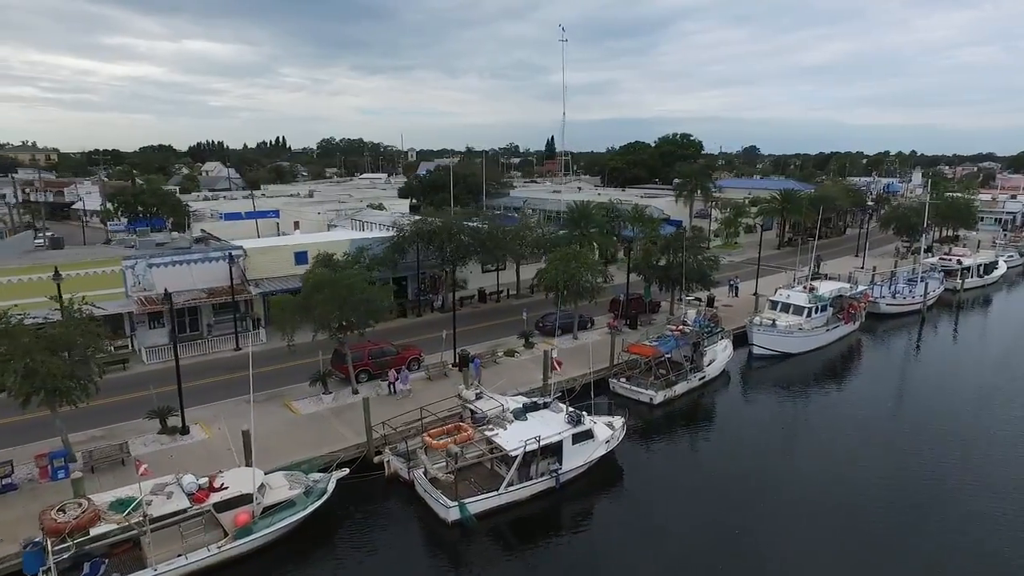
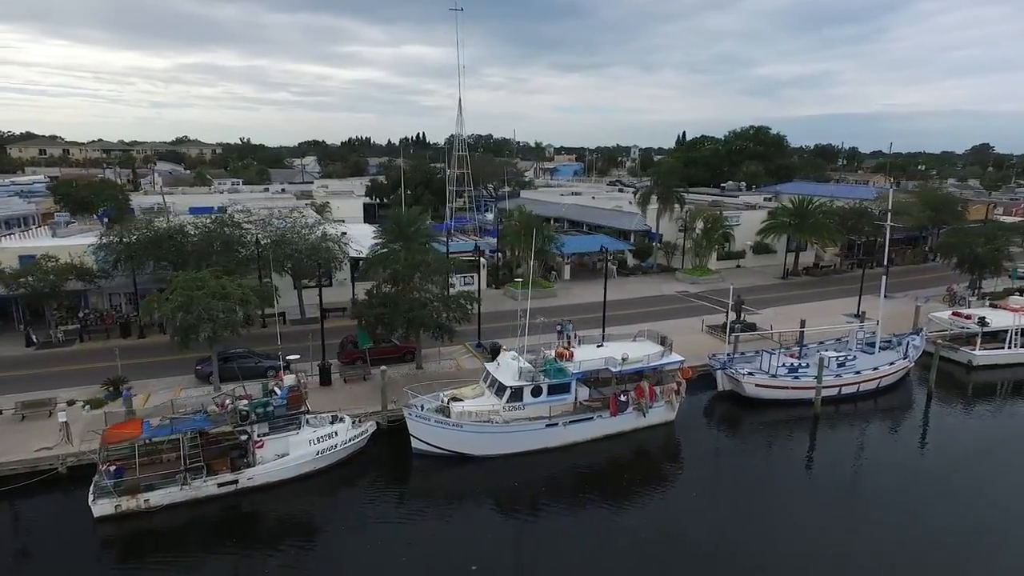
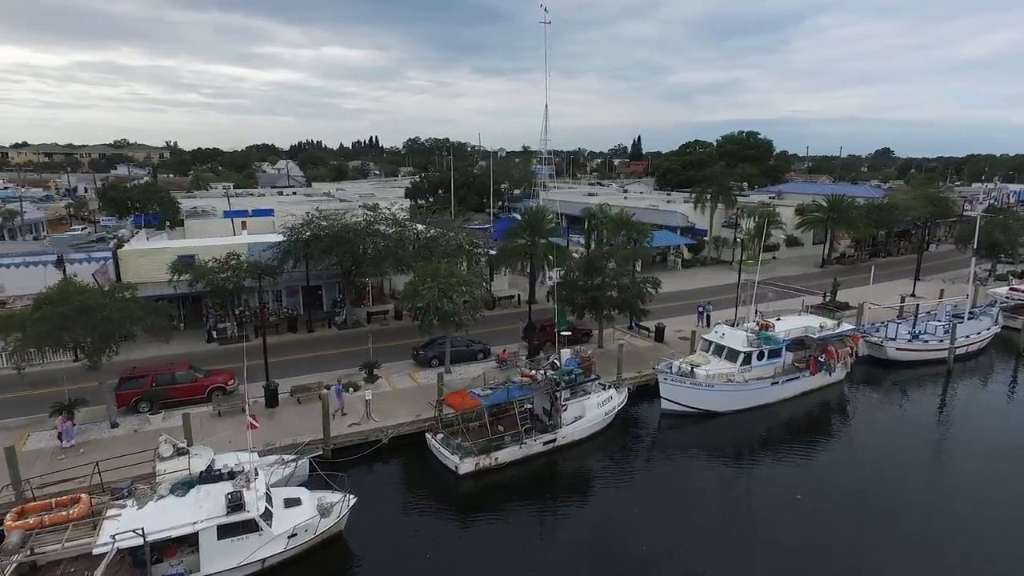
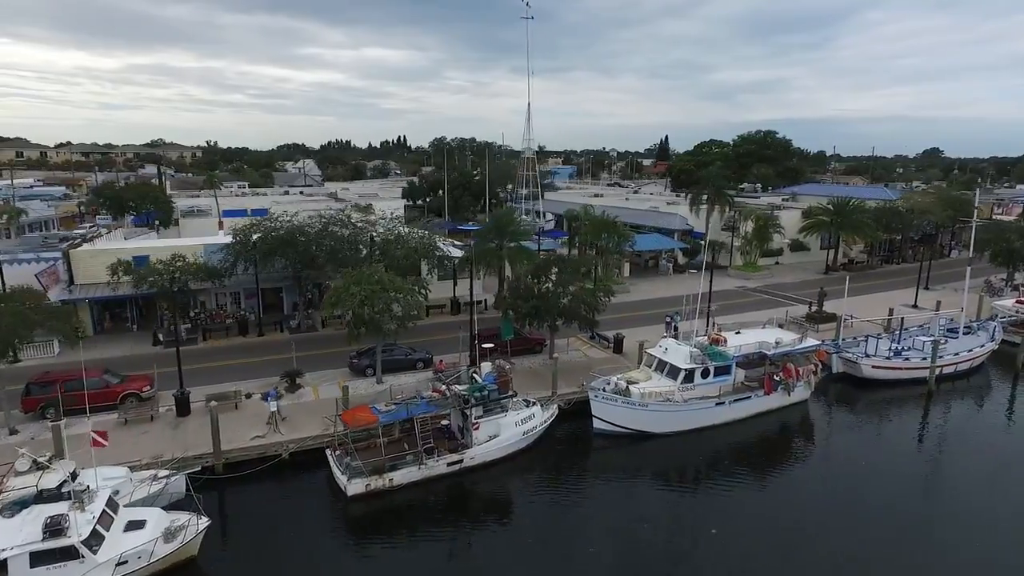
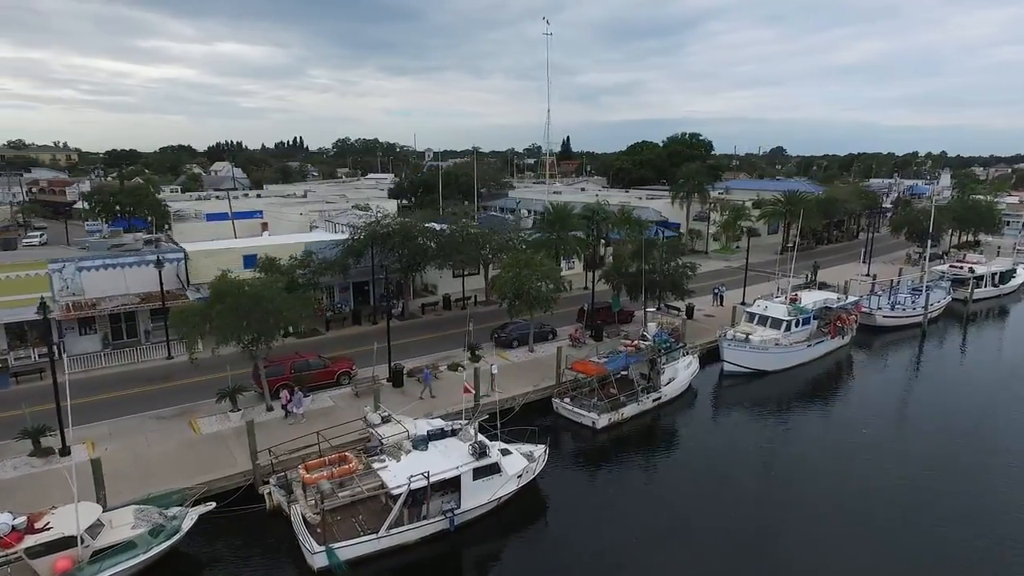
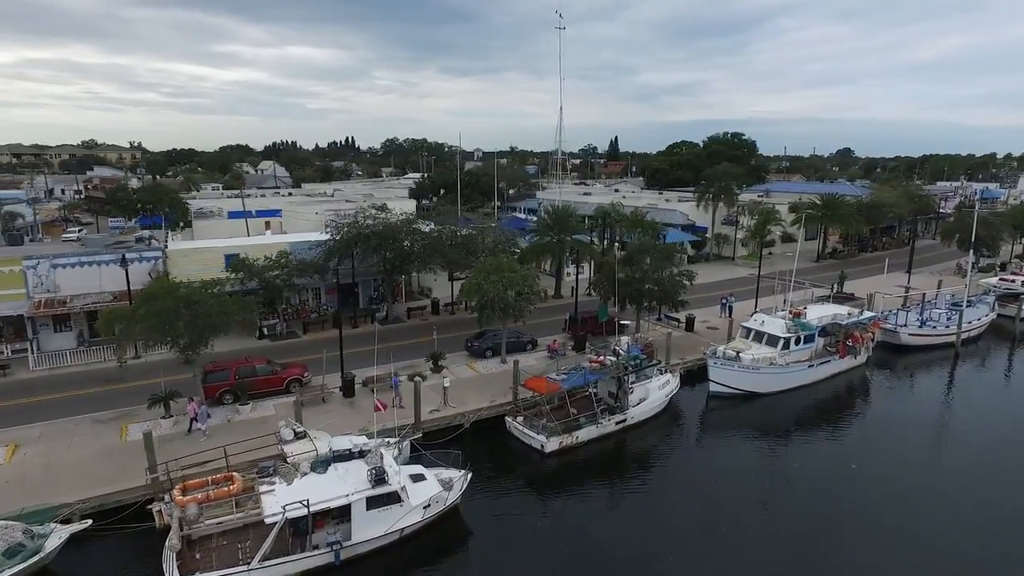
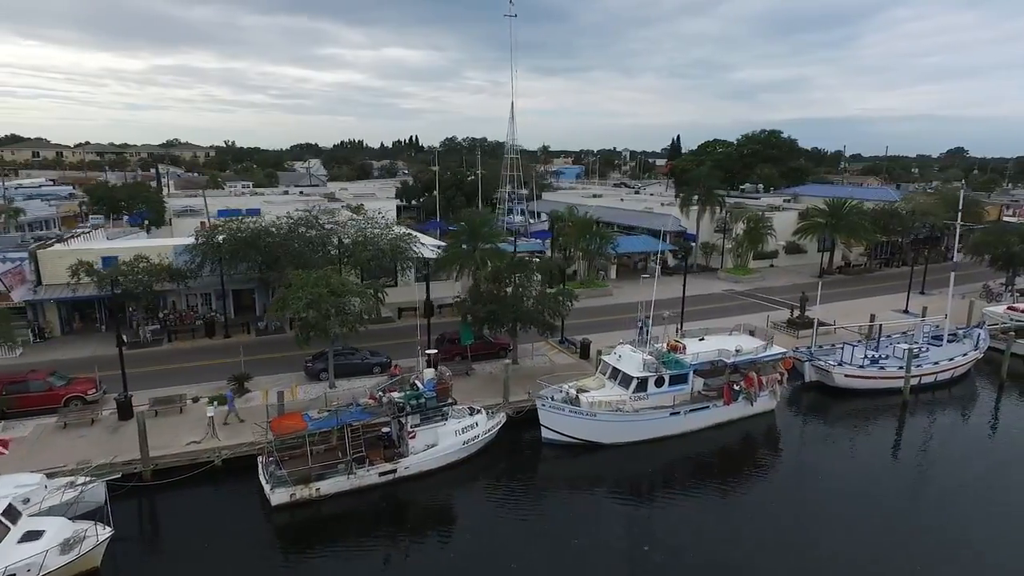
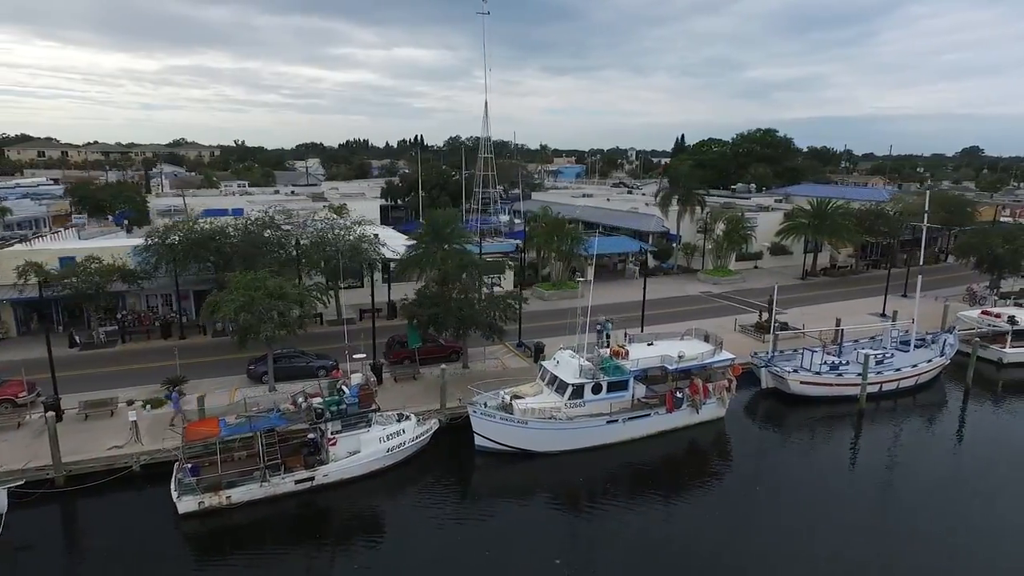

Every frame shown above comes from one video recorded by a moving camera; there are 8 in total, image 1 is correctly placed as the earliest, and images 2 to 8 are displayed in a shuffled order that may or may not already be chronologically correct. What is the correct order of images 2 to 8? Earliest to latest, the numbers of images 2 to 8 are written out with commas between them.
5, 6, 3, 4, 7, 8, 2
